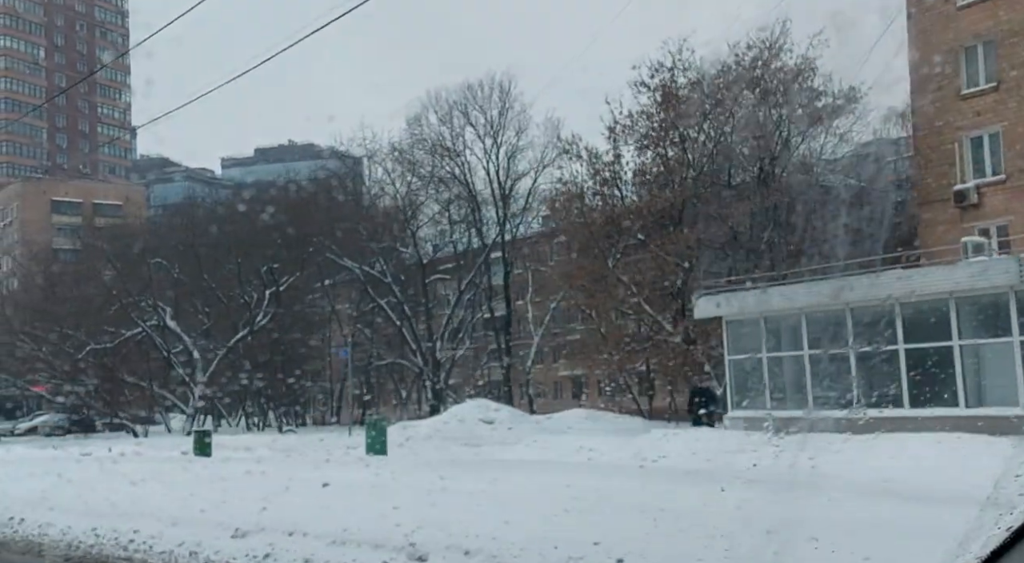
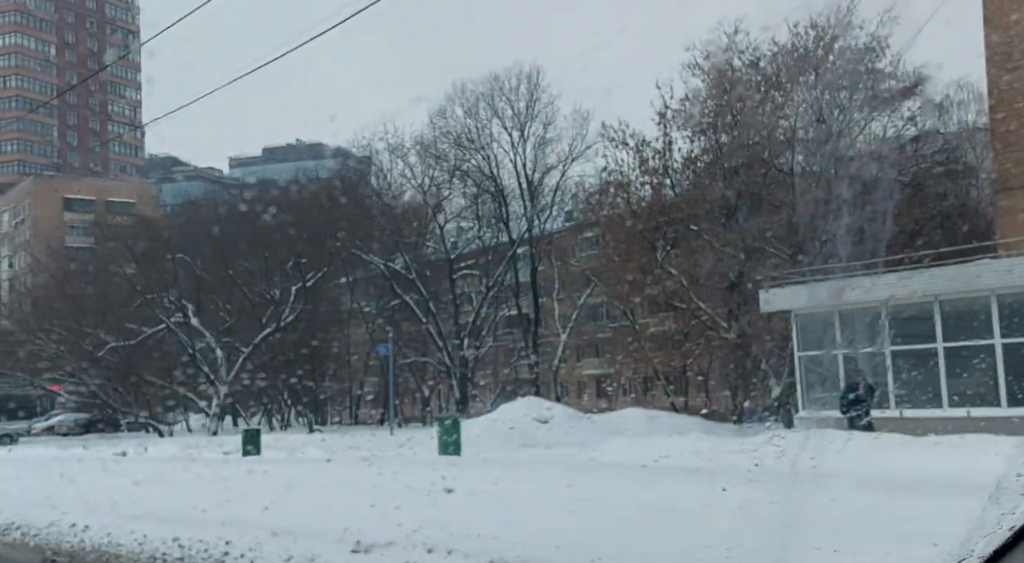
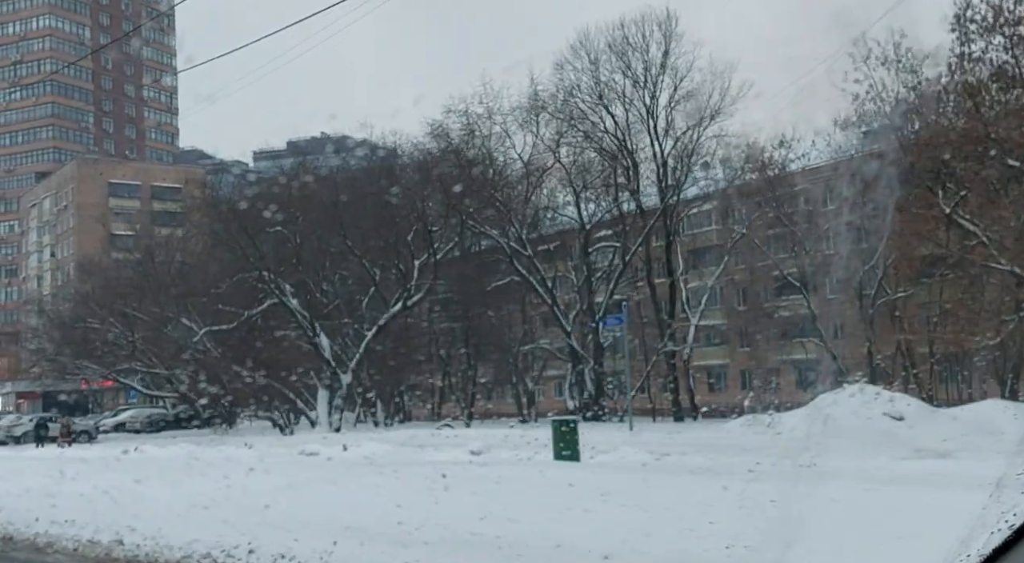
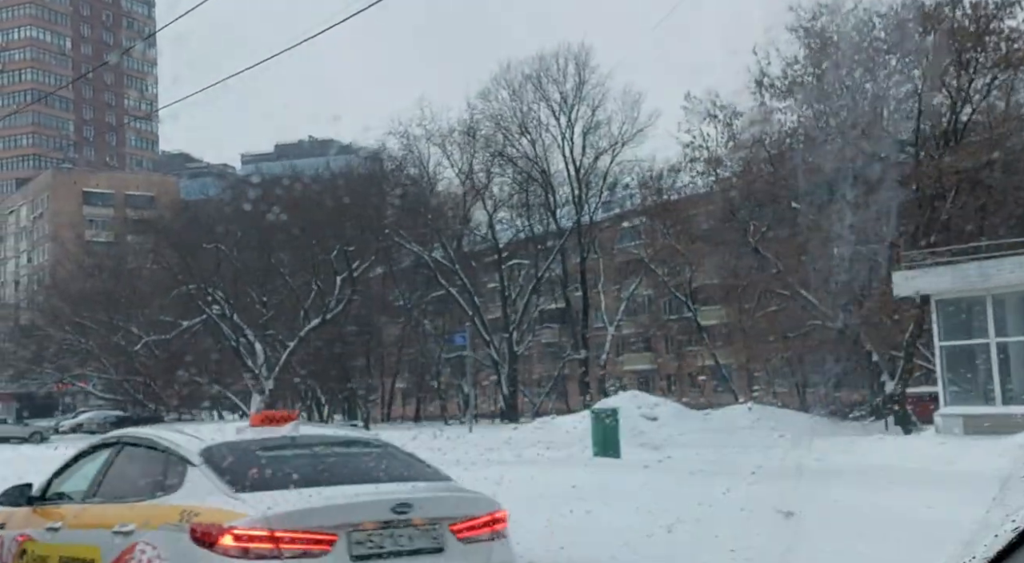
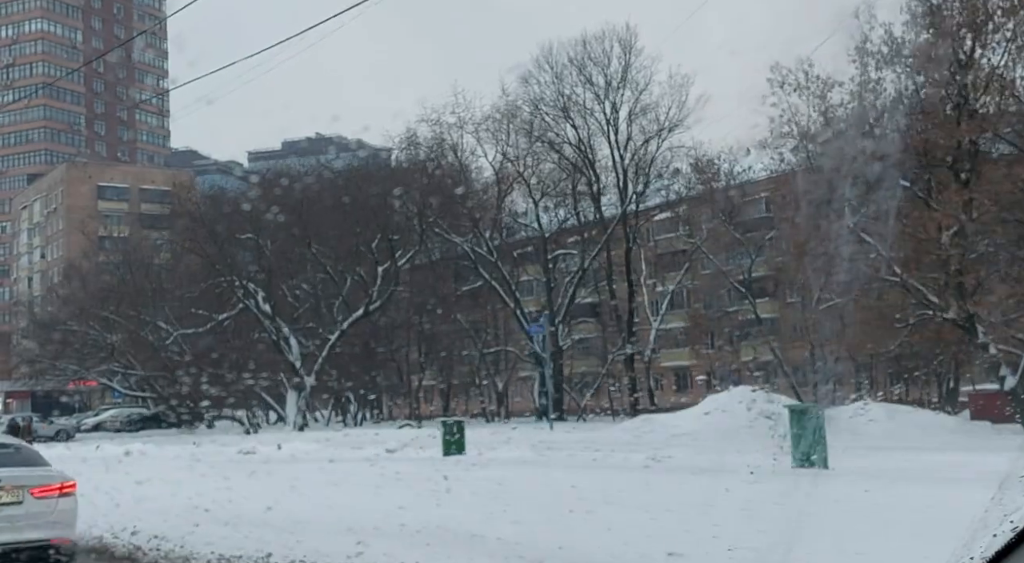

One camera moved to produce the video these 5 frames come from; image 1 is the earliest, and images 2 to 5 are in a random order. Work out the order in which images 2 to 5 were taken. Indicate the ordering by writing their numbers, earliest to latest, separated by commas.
2, 4, 5, 3
